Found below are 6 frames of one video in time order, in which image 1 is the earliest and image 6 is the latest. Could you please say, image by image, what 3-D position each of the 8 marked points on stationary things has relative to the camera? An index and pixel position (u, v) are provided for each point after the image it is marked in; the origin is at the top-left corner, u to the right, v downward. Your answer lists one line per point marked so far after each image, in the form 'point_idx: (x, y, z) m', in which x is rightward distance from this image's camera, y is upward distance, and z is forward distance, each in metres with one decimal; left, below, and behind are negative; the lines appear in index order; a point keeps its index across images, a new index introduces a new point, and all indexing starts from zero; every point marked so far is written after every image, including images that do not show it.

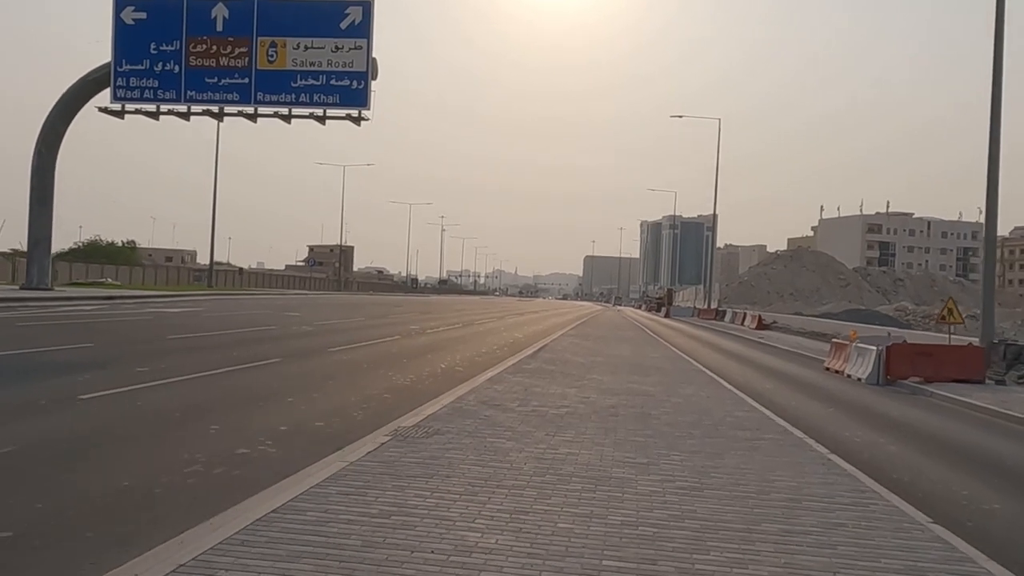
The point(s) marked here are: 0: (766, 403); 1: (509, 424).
0: (+4.6, -2.1, +18.1) m
1: (0.0, -1.6, +11.8) m
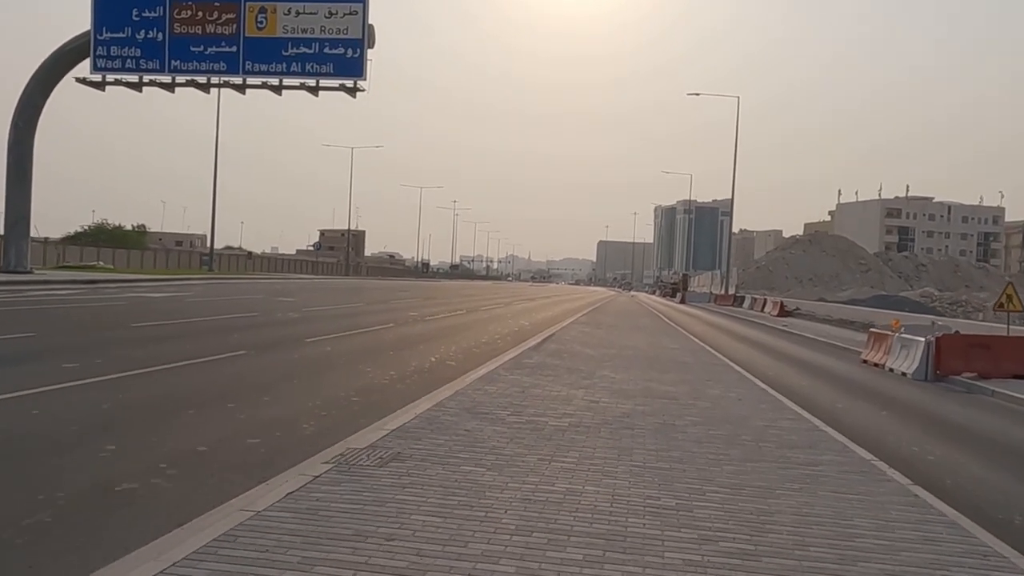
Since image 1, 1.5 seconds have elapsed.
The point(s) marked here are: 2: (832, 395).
0: (+4.6, -1.8, +15.4) m
1: (-0.2, -1.4, +9.2) m
2: (+5.5, -1.9, +17.3) m
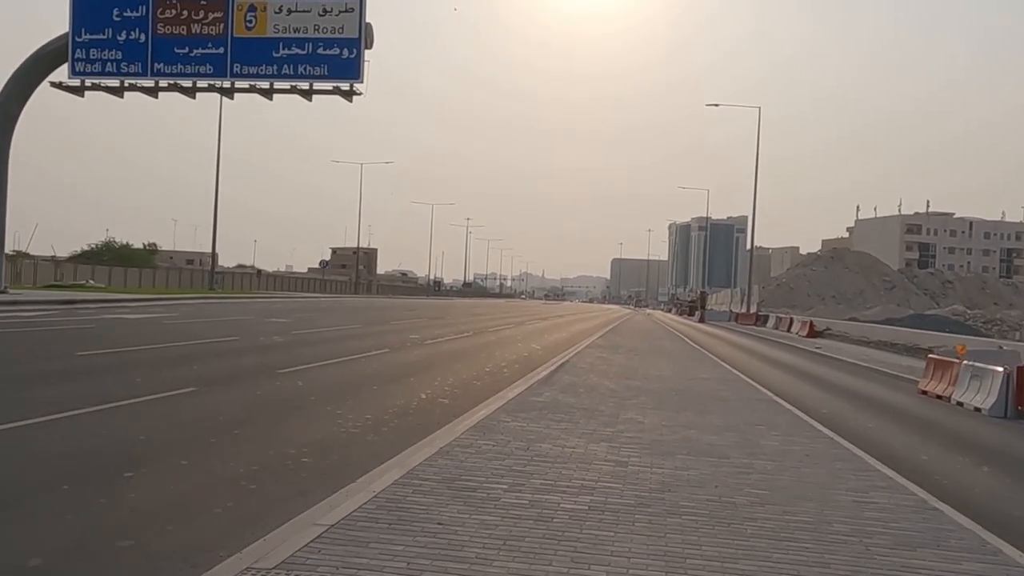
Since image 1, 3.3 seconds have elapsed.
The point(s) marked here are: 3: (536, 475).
0: (+4.6, -2.1, +12.3) m
1: (-0.2, -1.6, +6.2) m
2: (+5.6, -2.2, +14.1) m
3: (+0.2, -1.6, +8.7) m
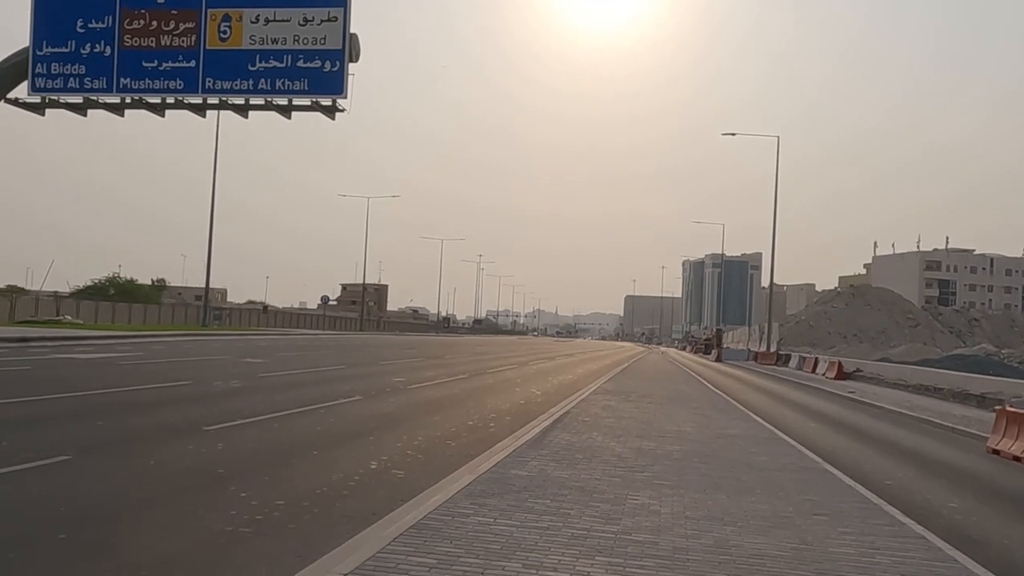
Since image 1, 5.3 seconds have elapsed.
0: (+4.3, -2.4, +8.7) m
1: (-0.6, -1.7, +2.7) m
2: (+5.3, -2.6, +10.5) m
3: (-0.2, -1.8, +5.1) m
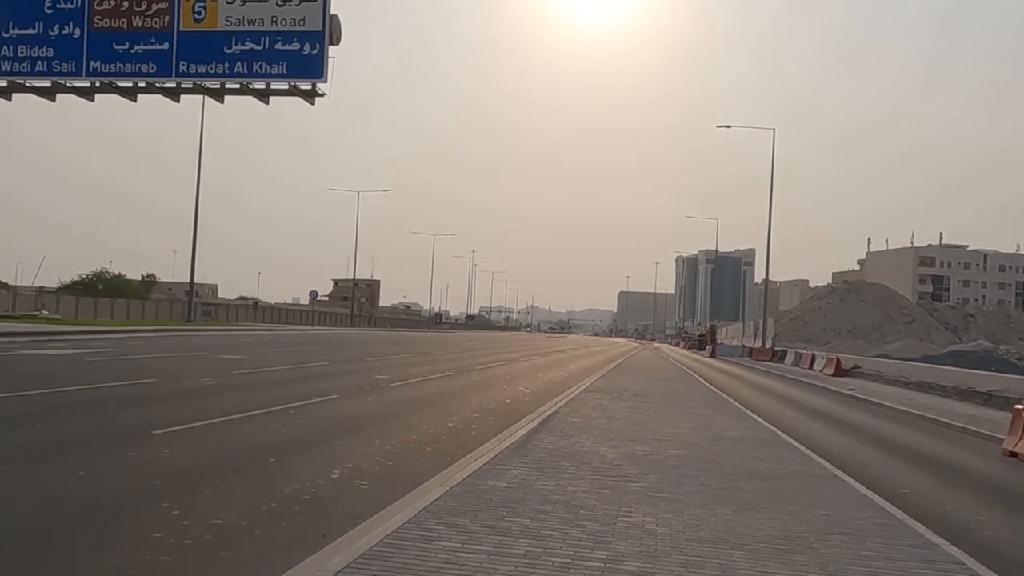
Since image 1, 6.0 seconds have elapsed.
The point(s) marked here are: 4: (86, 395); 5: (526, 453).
0: (+4.1, -2.3, +7.5) m
1: (-0.8, -1.6, +1.4) m
2: (+5.1, -2.5, +9.3) m
3: (-0.4, -1.7, +3.9) m
4: (-8.3, -2.0, +19.3) m
5: (+0.2, -2.0, +12.5) m
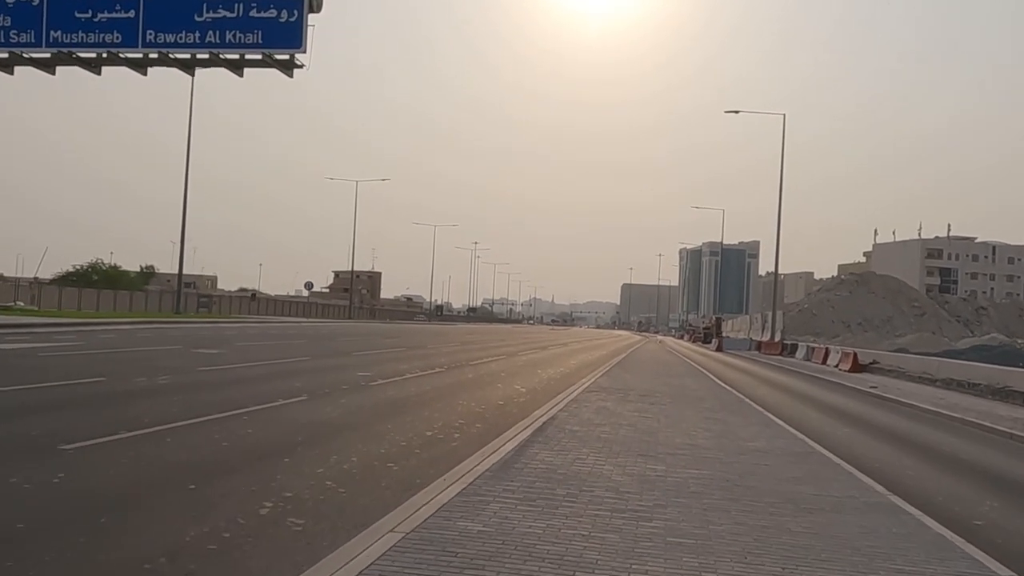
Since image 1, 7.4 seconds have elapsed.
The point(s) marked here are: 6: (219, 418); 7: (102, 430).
0: (+3.9, -2.2, +5.1) m
1: (-1.0, -1.6, -1.0) m
2: (+4.9, -2.3, +6.9) m
3: (-0.5, -1.6, +1.5) m
4: (-8.4, -1.8, +17.0) m
5: (0.0, -1.9, +10.1) m
6: (-4.3, -1.9, +14.7) m
7: (-5.1, -1.8, +12.6) m
